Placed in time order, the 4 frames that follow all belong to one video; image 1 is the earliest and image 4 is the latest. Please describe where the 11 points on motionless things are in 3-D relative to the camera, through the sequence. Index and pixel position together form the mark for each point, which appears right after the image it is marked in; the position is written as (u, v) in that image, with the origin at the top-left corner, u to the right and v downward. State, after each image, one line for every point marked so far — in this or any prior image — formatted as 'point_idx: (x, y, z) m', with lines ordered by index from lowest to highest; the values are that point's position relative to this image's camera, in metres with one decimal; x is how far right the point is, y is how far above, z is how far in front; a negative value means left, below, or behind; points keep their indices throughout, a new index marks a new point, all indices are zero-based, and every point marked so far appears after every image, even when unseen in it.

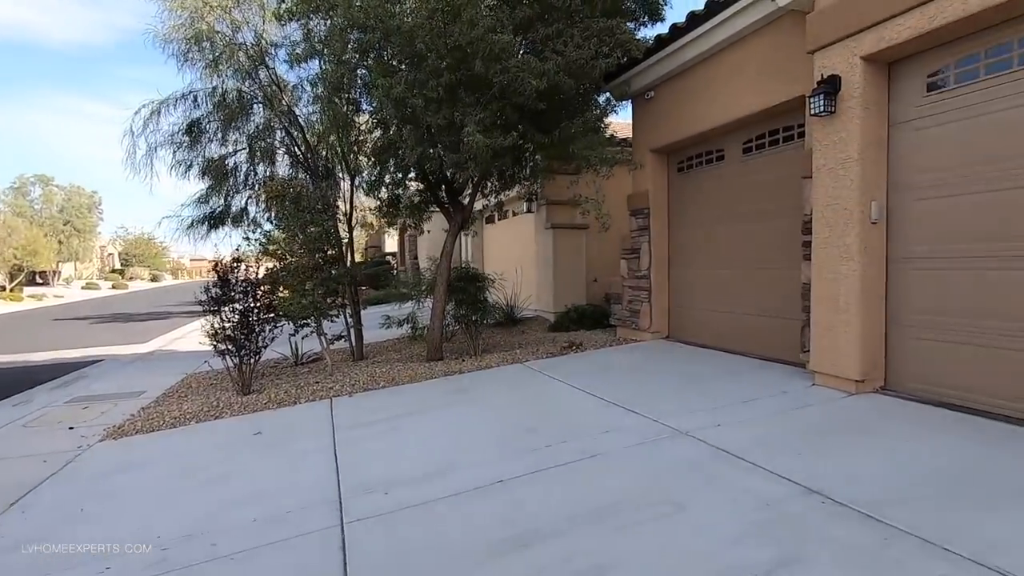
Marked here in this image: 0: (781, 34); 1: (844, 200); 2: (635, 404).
0: (+3.2, +3.0, +6.4) m
1: (+3.3, +0.9, +5.4) m
2: (+1.3, -1.2, +5.7) m
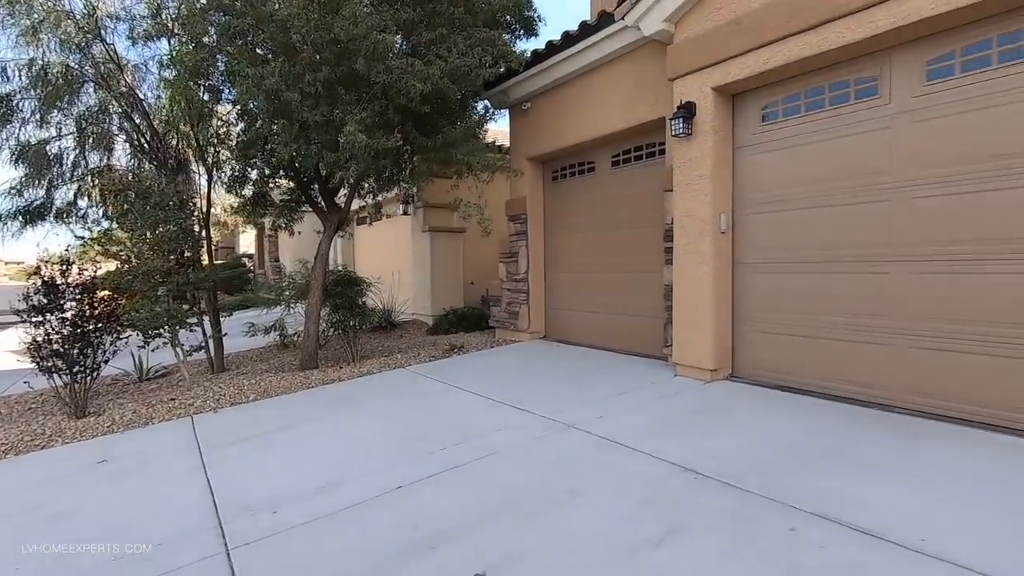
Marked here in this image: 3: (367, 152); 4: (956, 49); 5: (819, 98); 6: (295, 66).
0: (+1.8, +3.0, +7.1) m
1: (+2.1, +0.9, +6.1) m
2: (+0.1, -1.3, +6.0) m
3: (-1.9, +1.8, +7.0) m
4: (+3.6, +2.0, +4.4) m
5: (+3.0, +1.9, +5.3) m
6: (-2.7, +2.8, +6.8) m
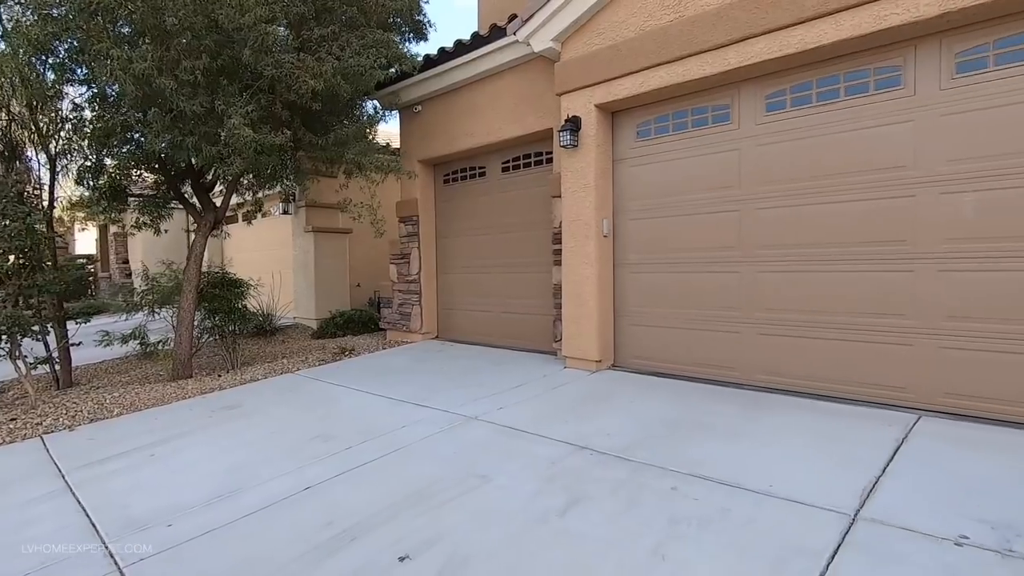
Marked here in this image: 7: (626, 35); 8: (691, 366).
0: (+0.3, +3.0, +7.6) m
1: (+0.9, +0.9, +6.7) m
2: (-1.0, -1.3, +6.1) m
3: (-3.2, +1.8, +6.7) m
4: (+2.7, +2.0, +5.4) m
5: (+2.0, +1.9, +6.1) m
6: (-4.0, +2.8, +6.3) m
7: (+1.3, +2.9, +6.2) m
8: (+2.1, -0.9, +6.2) m
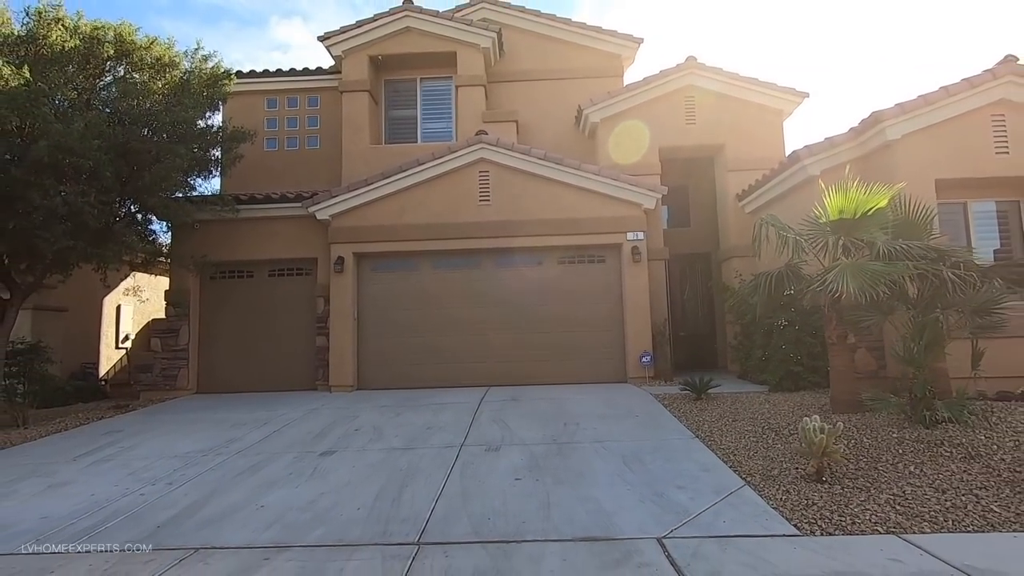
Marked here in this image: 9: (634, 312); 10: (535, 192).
0: (-5.1, +1.5, +13.3) m
1: (-3.9, -0.5, +12.7) m
2: (-4.9, -2.4, +10.7) m
3: (-7.0, +0.6, +10.0) m
4: (-1.7, +0.7, +13.1) m
5: (-2.8, +0.5, +13.1) m
6: (-7.3, +1.7, +9.4) m
7: (-3.4, +1.6, +12.9) m
8: (-2.6, -2.3, +12.8) m
9: (+2.8, -0.6, +12.4) m
10: (+0.5, +2.3, +12.8) m
